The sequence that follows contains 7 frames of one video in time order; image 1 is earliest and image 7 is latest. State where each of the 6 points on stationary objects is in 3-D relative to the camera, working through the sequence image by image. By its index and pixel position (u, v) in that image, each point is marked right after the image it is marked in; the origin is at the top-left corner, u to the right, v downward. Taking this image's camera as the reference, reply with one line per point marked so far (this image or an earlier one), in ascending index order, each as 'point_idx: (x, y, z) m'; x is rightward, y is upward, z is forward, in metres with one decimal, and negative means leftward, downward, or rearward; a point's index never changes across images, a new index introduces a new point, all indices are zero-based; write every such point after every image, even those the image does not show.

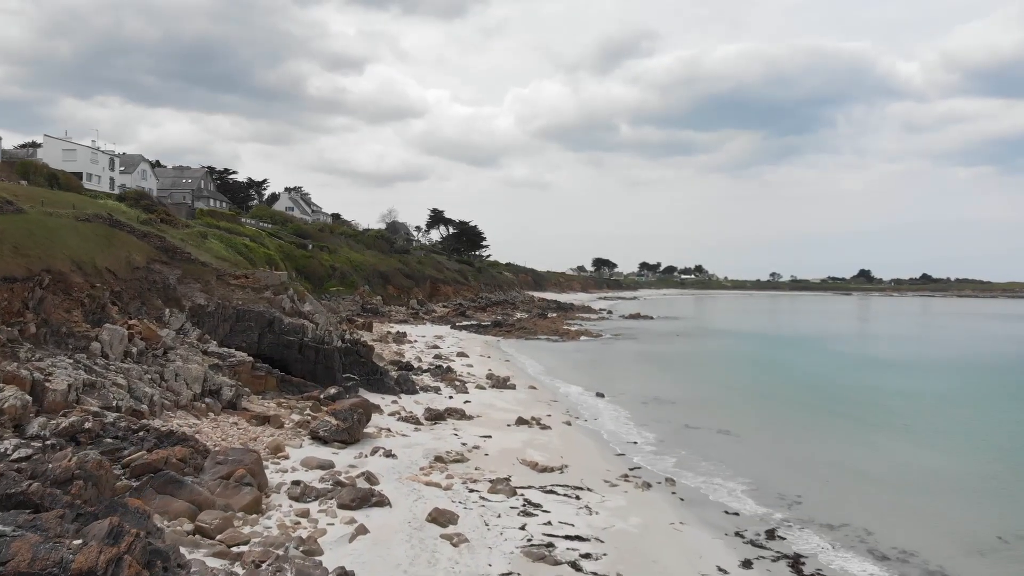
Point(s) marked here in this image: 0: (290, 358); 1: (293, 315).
0: (-6.3, -2.0, +15.2) m
1: (-6.5, -0.8, +15.9) m
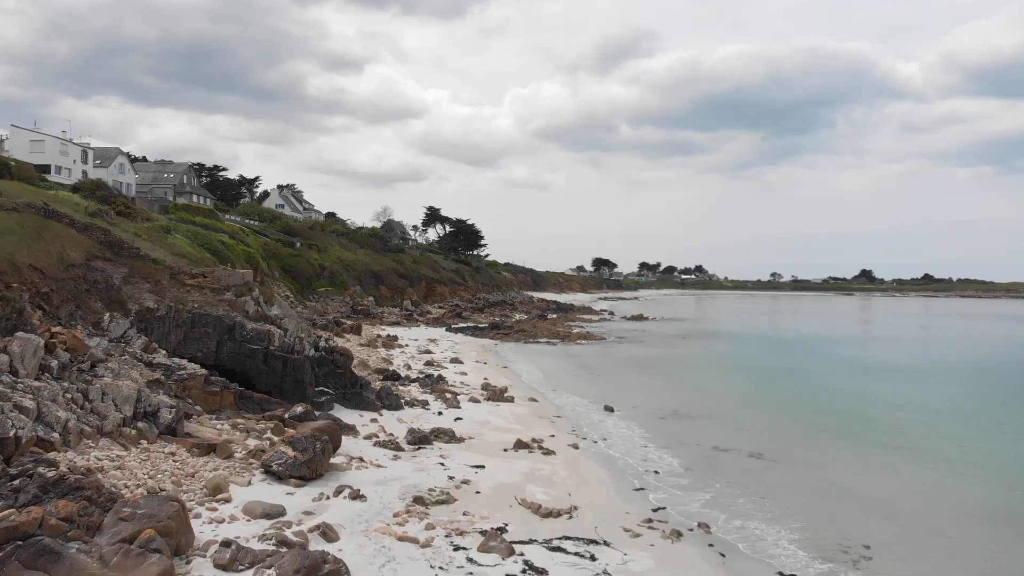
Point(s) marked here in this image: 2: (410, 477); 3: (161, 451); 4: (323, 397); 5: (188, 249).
0: (-6.3, -2.0, +13.1) m
1: (-6.6, -0.8, +13.8) m
2: (-1.8, -3.4, +9.6) m
3: (-6.2, -2.9, +9.4) m
4: (-4.8, -2.8, +13.5) m
5: (-10.4, +1.2, +17.2) m
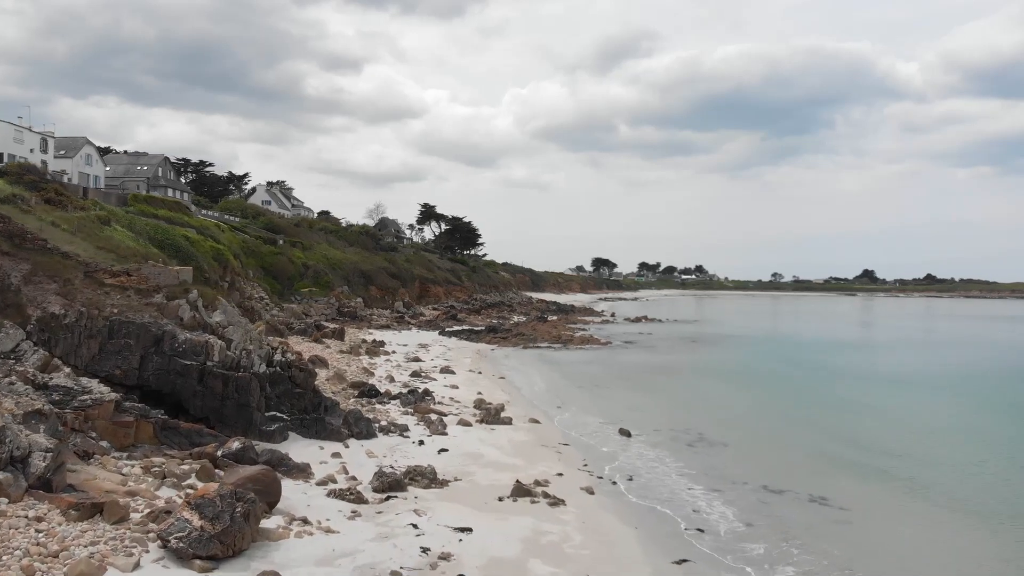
0: (-6.4, -2.0, +10.5) m
1: (-6.6, -0.8, +11.2) m
2: (-1.9, -3.4, +7.0) m
3: (-6.2, -2.9, +6.8) m
4: (-4.8, -2.8, +10.9) m
5: (-10.5, +1.2, +14.6) m
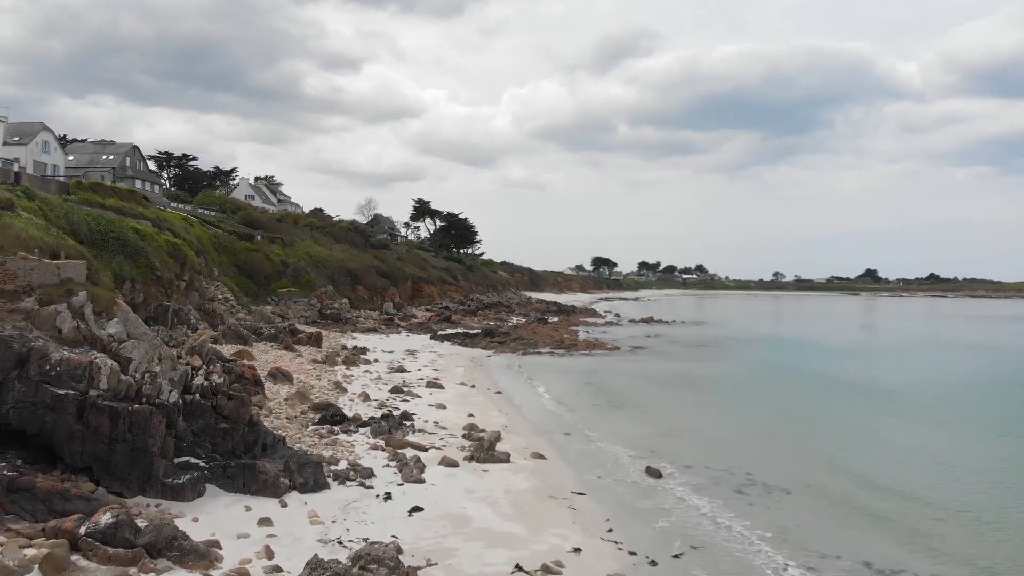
0: (-6.4, -2.1, +7.6) m
1: (-6.6, -0.8, +8.3) m
2: (-1.9, -3.4, +4.1) m
3: (-6.2, -2.9, +3.9) m
4: (-4.8, -2.8, +8.0) m
5: (-10.5, +1.2, +11.6) m
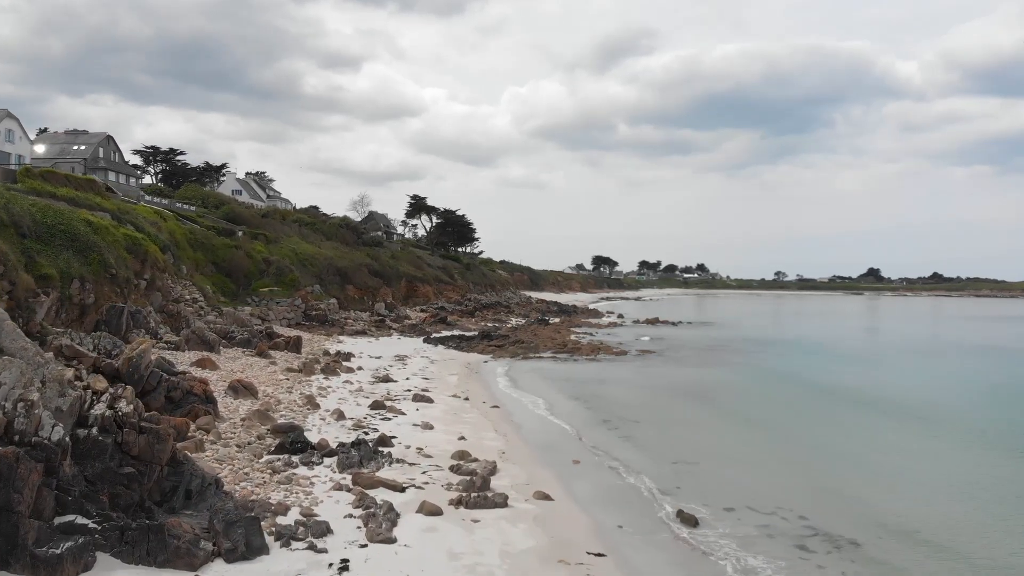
0: (-6.5, -2.1, +5.5) m
1: (-6.7, -0.8, +6.2) m
2: (-1.9, -3.4, +2.0) m
3: (-6.3, -2.9, +1.8) m
4: (-4.9, -2.8, +5.8) m
5: (-10.5, +1.2, +9.5) m
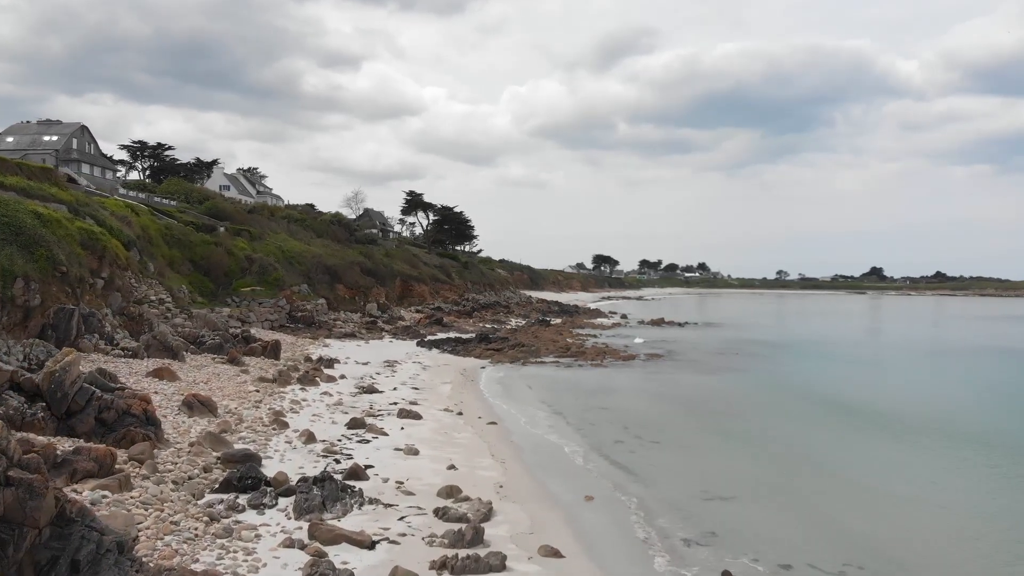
0: (-6.5, -2.1, +3.6) m
1: (-6.7, -0.8, +4.3) m
2: (-1.9, -3.4, +0.1) m
3: (-6.3, -2.9, -0.1) m
4: (-4.9, -2.8, +4.0) m
5: (-10.5, +1.2, +7.6) m
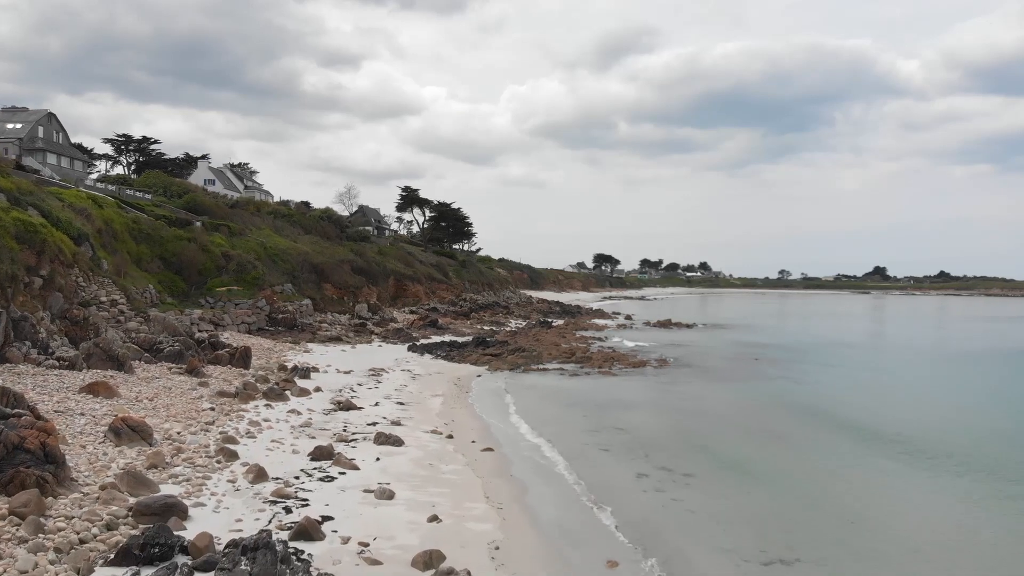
0: (-6.5, -2.1, +1.5) m
1: (-6.7, -0.9, +2.2) m
2: (-1.9, -3.4, -2.0) m
3: (-6.3, -2.9, -2.2) m
4: (-4.9, -2.8, +1.9) m
5: (-10.5, +1.2, +5.5) m
